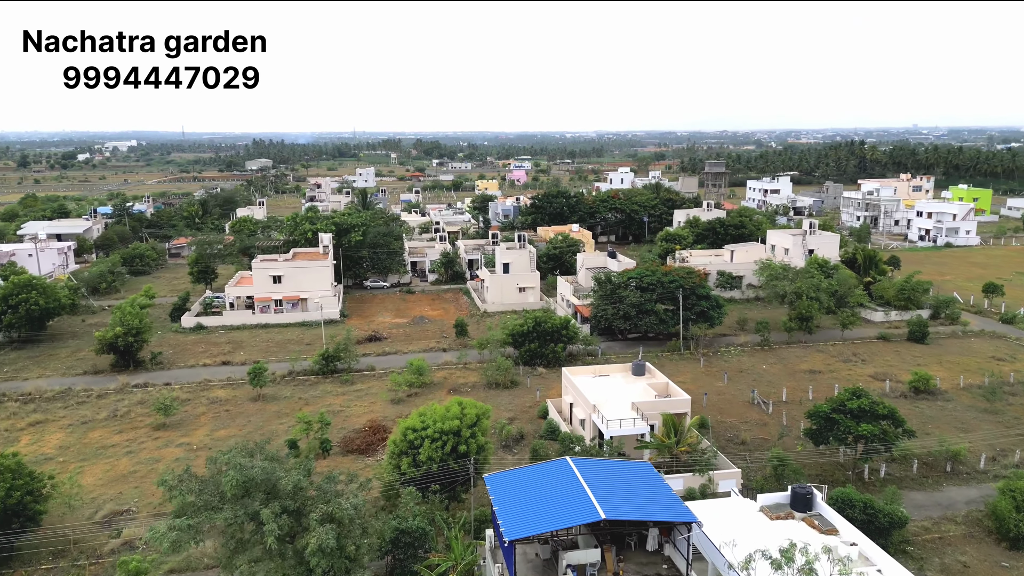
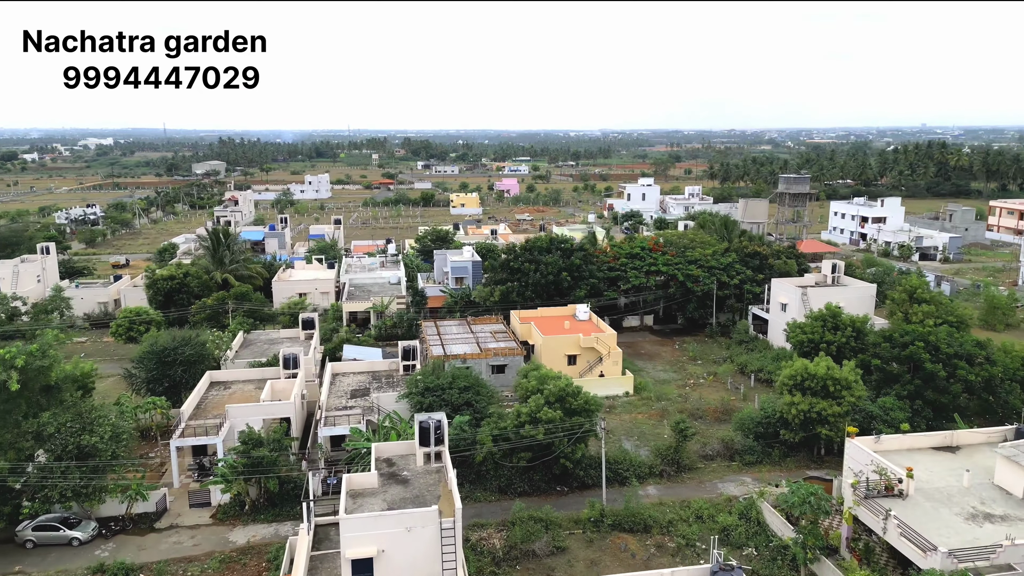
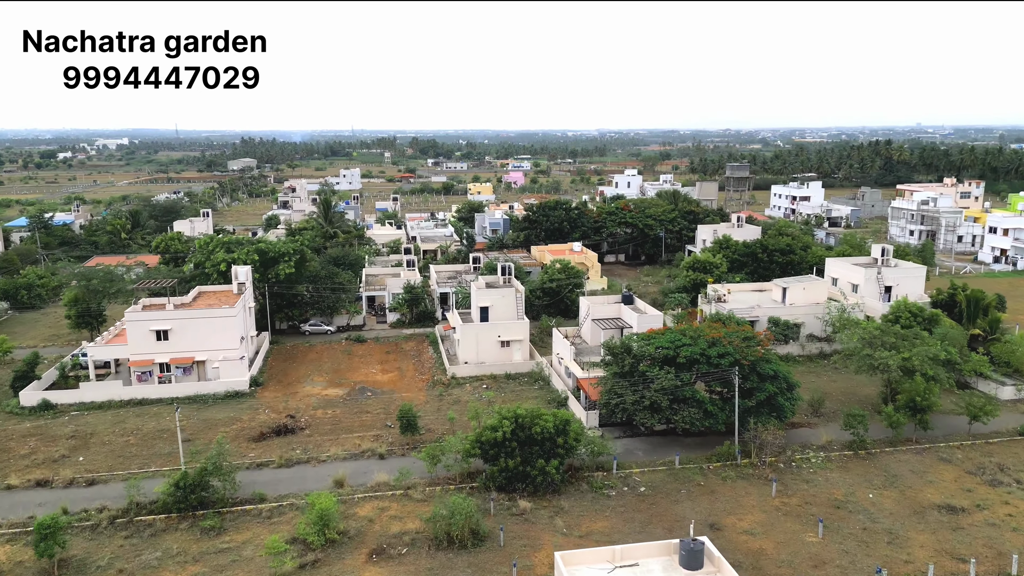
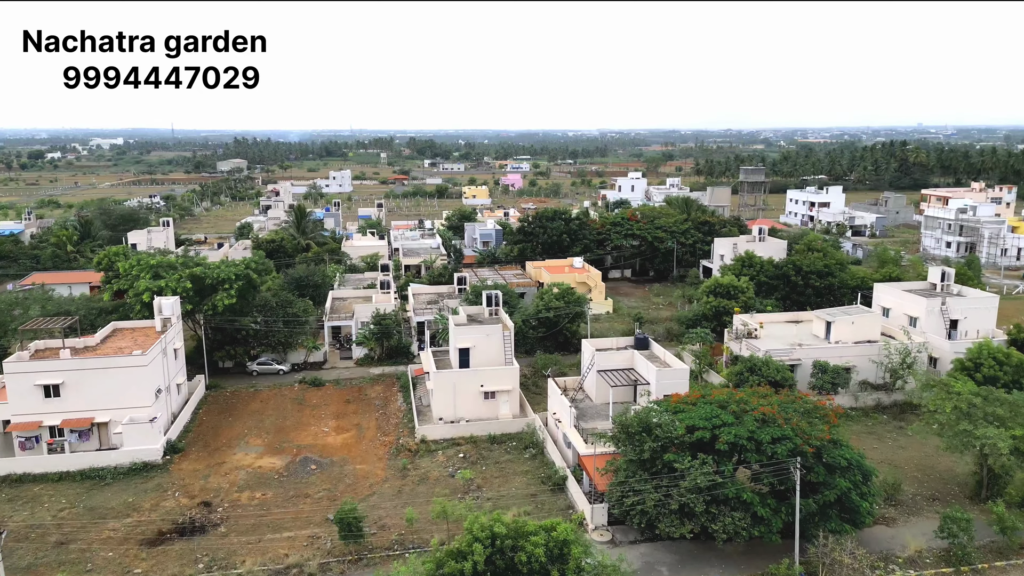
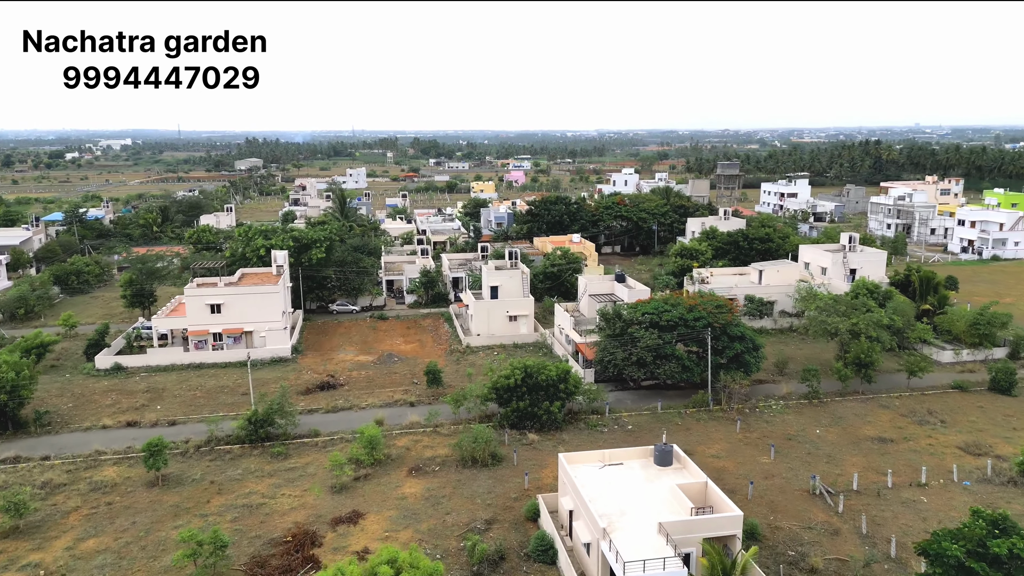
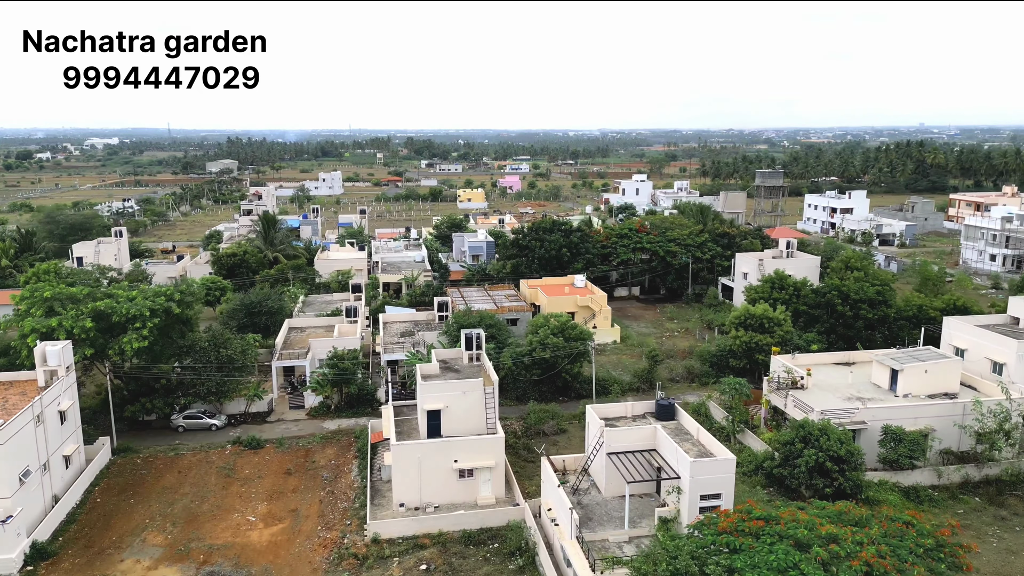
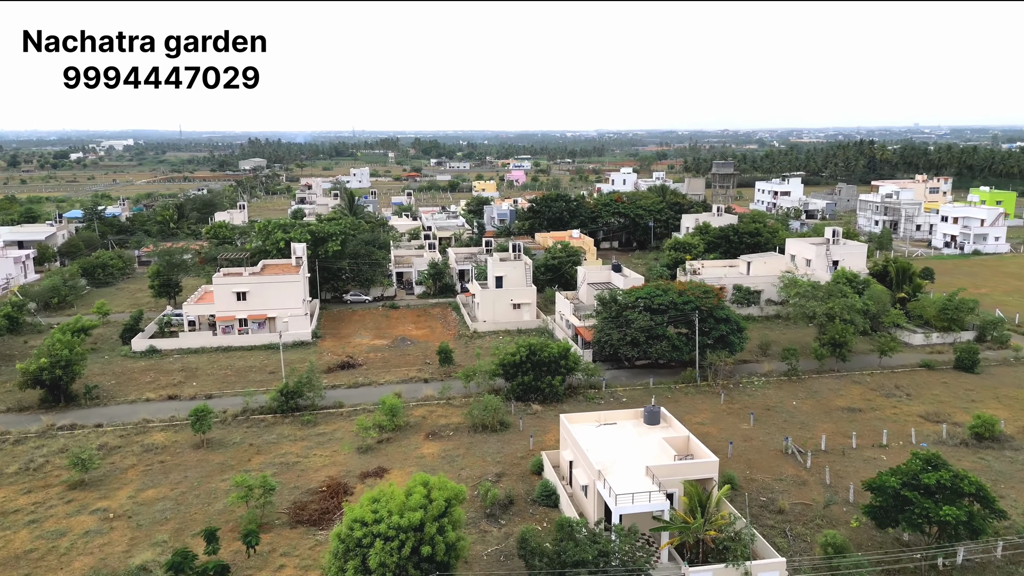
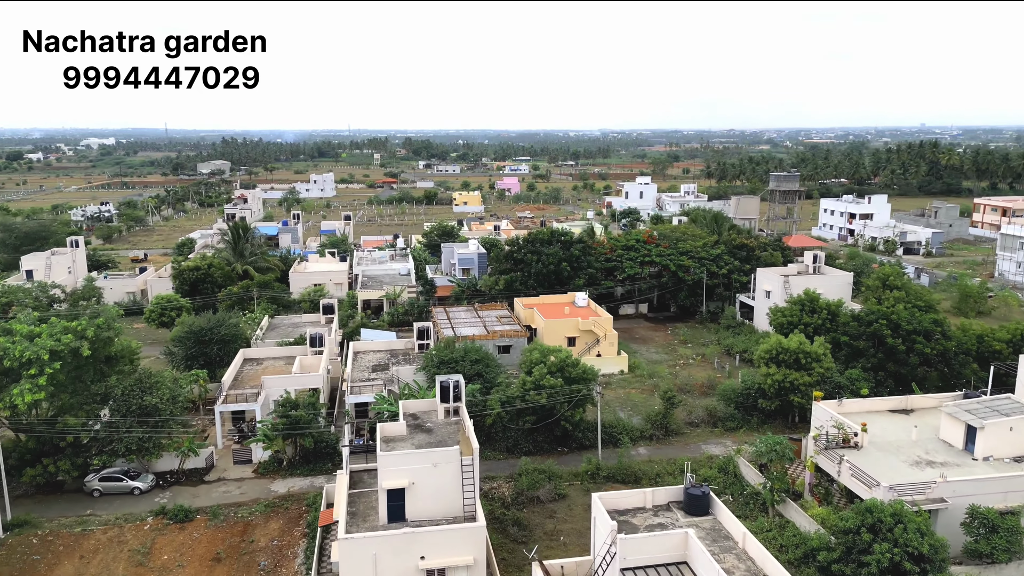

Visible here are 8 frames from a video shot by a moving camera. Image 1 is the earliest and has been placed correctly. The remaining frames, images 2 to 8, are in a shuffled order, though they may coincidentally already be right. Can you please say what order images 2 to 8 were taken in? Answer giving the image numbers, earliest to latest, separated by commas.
7, 5, 3, 4, 6, 8, 2
